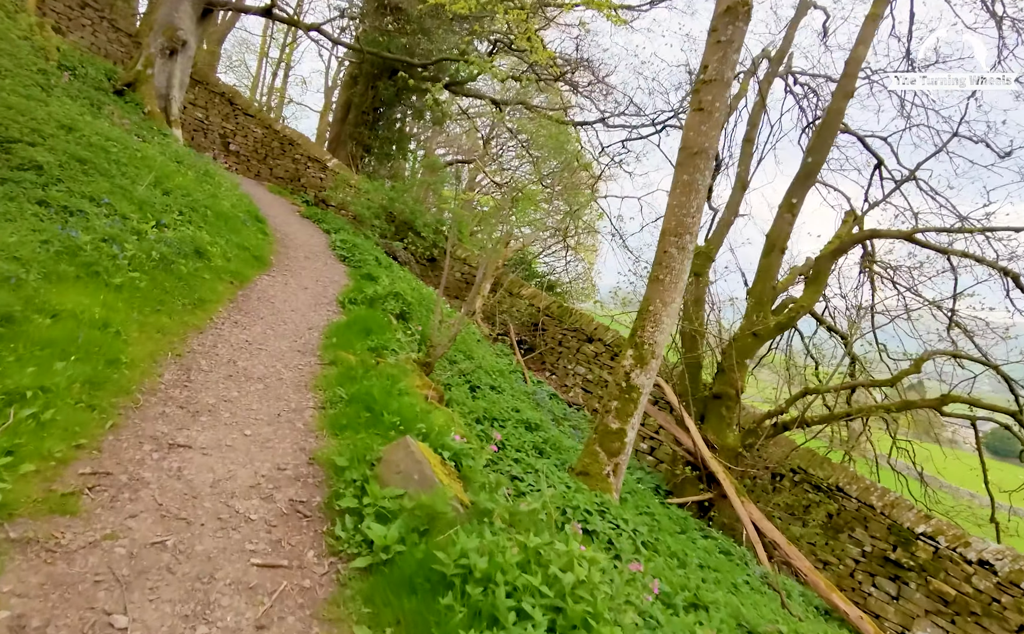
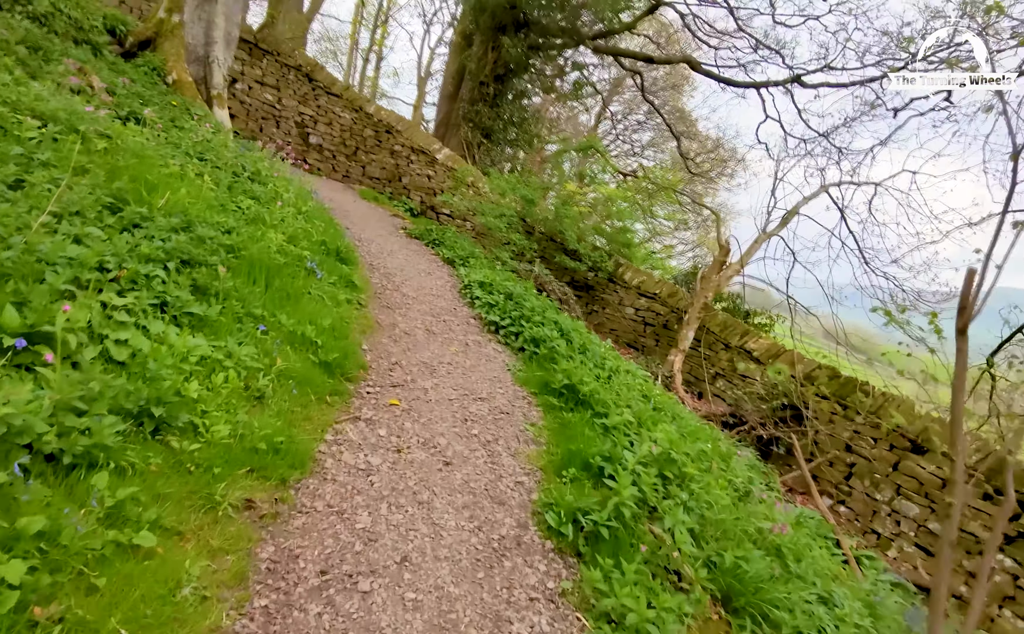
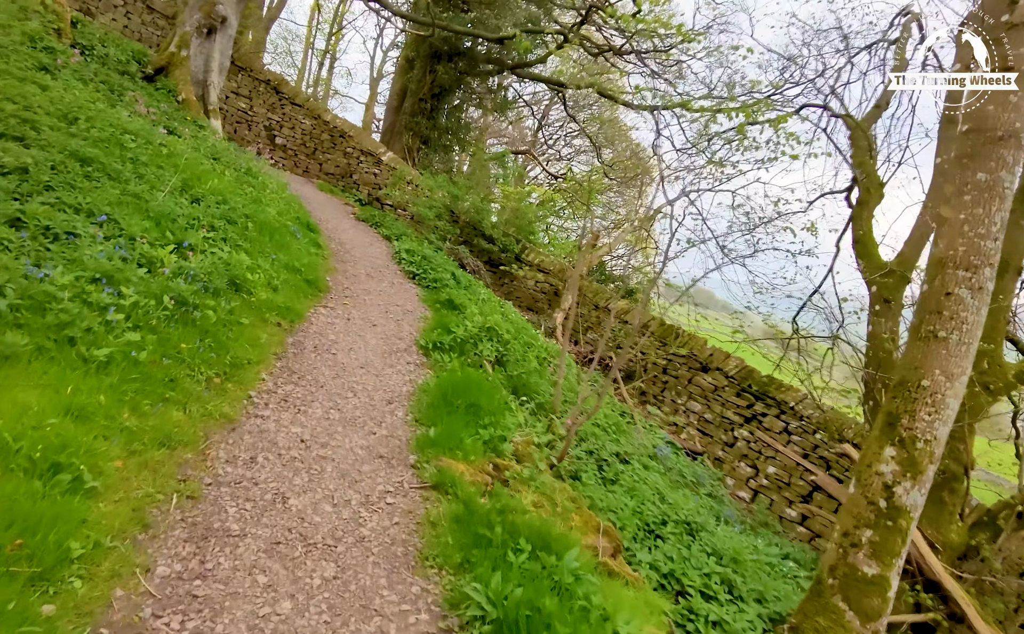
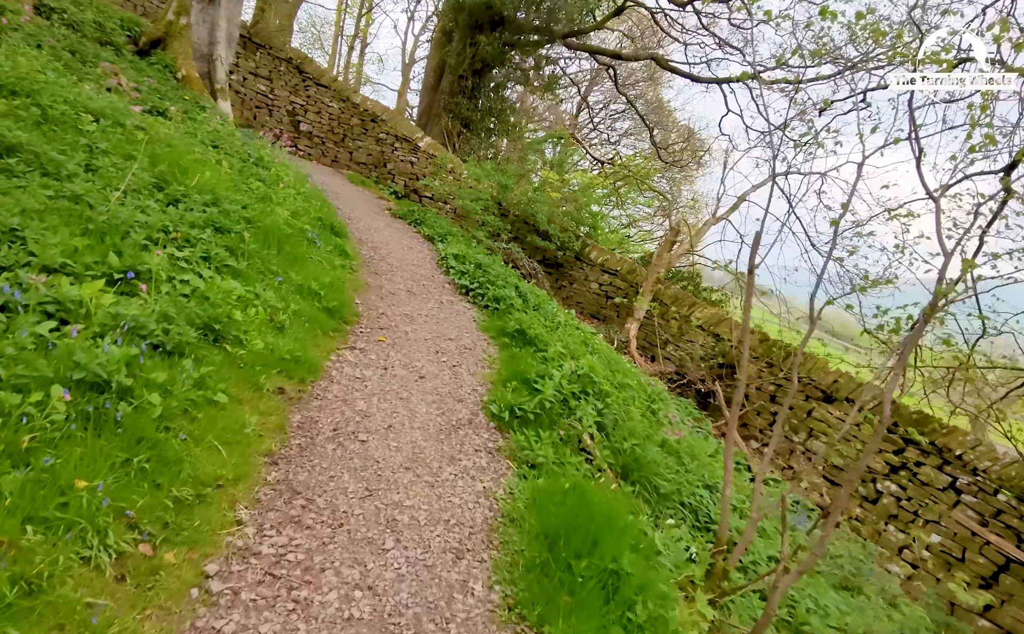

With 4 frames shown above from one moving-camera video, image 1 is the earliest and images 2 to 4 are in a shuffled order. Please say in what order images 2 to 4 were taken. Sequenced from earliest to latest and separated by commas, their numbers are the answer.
3, 4, 2
